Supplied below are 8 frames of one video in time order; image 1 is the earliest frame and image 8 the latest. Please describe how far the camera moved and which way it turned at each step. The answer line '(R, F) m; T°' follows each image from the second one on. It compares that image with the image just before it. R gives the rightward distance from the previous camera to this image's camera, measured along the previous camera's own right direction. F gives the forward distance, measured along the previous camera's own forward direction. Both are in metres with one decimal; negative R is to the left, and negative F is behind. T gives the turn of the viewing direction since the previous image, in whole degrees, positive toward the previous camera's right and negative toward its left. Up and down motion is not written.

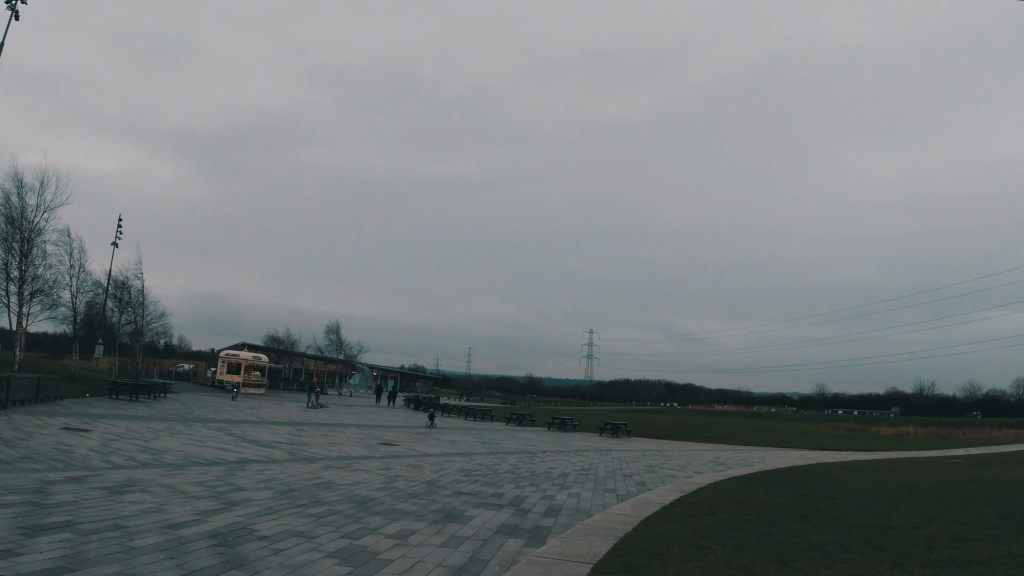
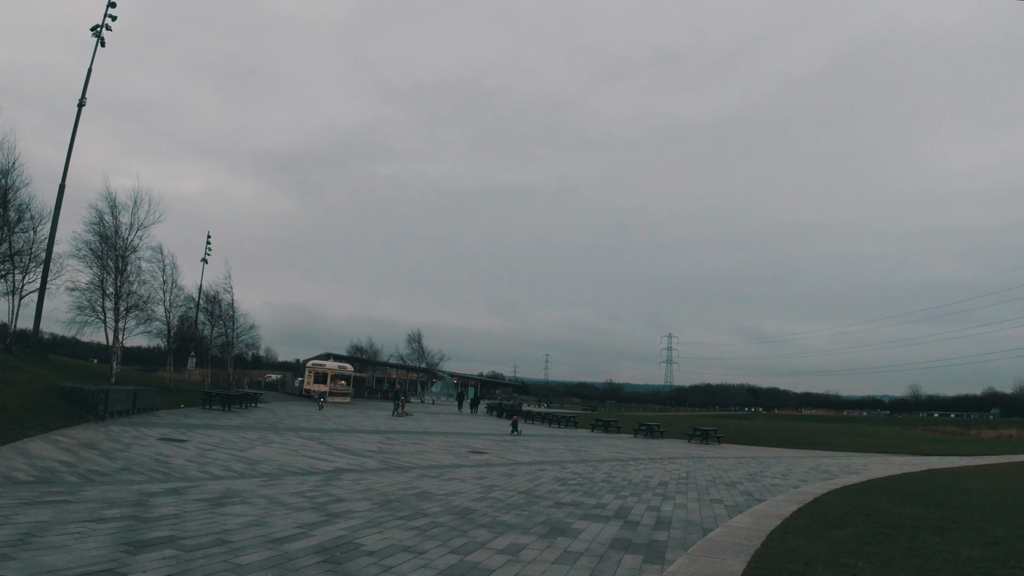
(-0.6, +0.8) m; -7°
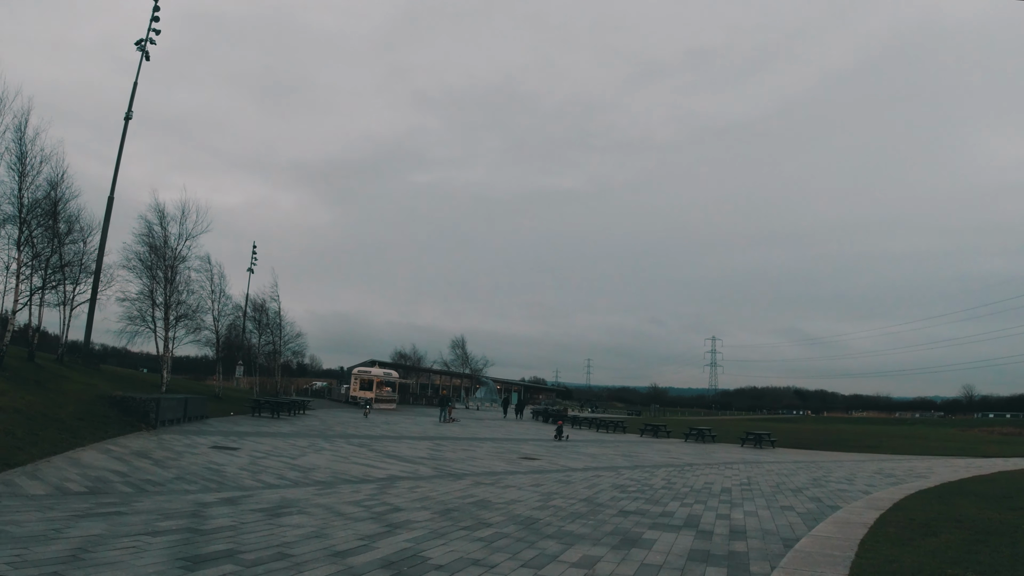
(-0.4, +0.6) m; -3°
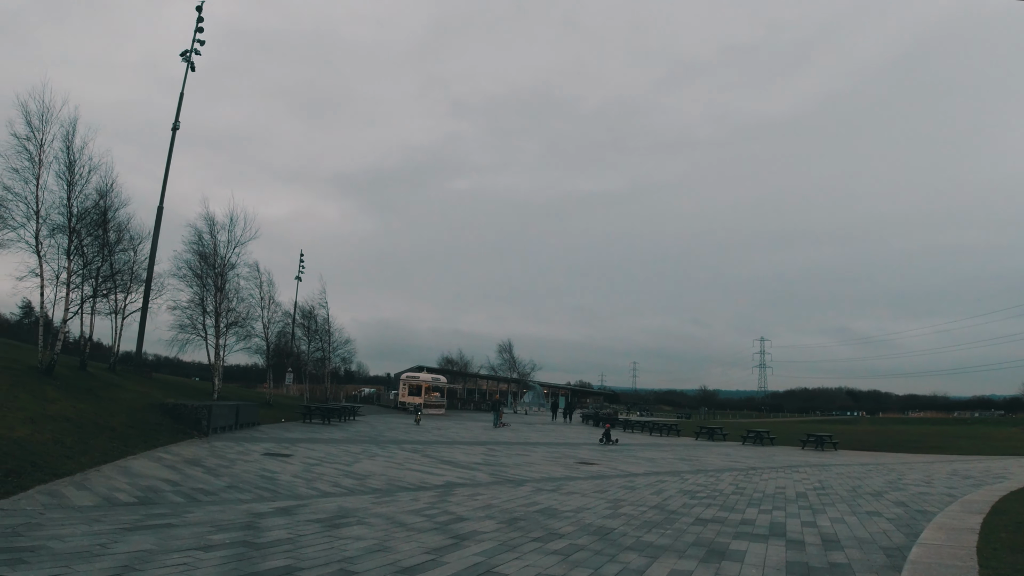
(-0.4, +0.8) m; -4°
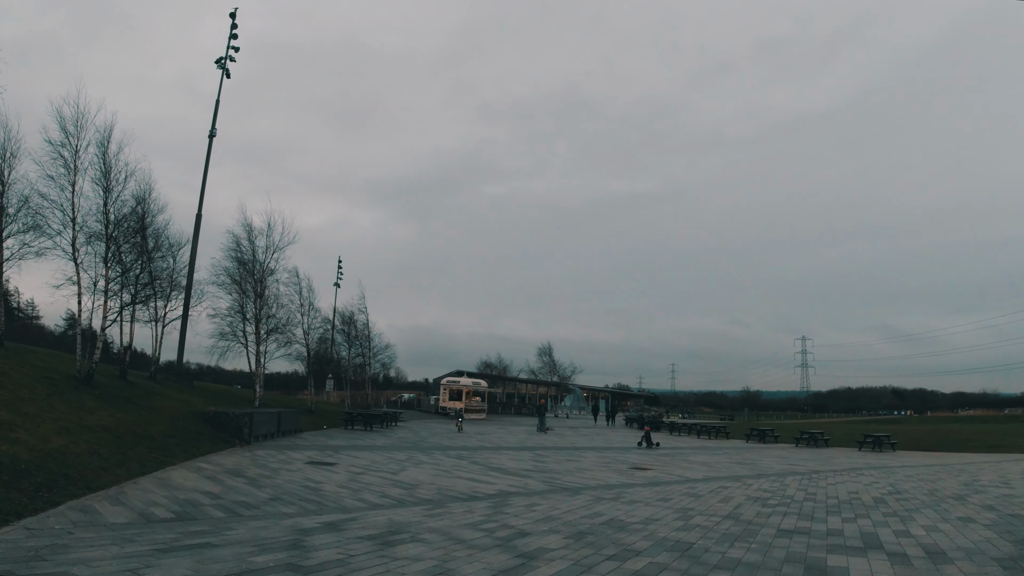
(-0.4, +0.9) m; -3°
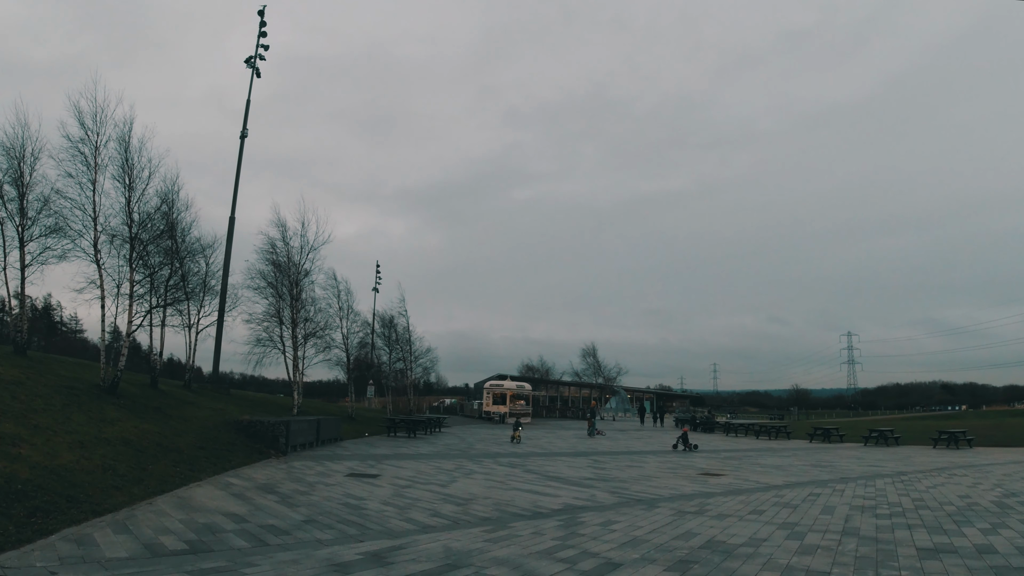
(-0.5, +1.6) m; -3°
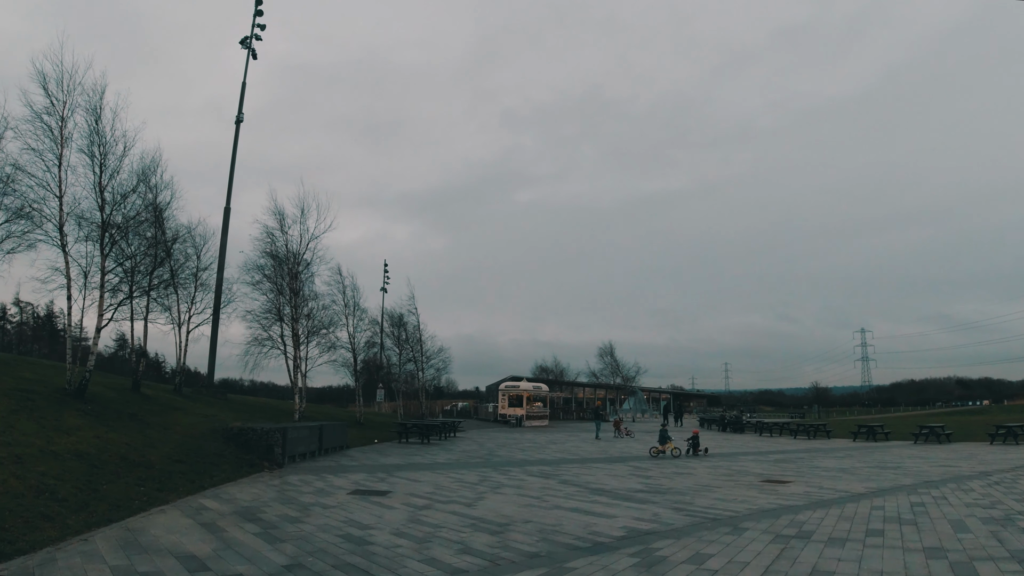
(-0.5, +2.3) m; -1°
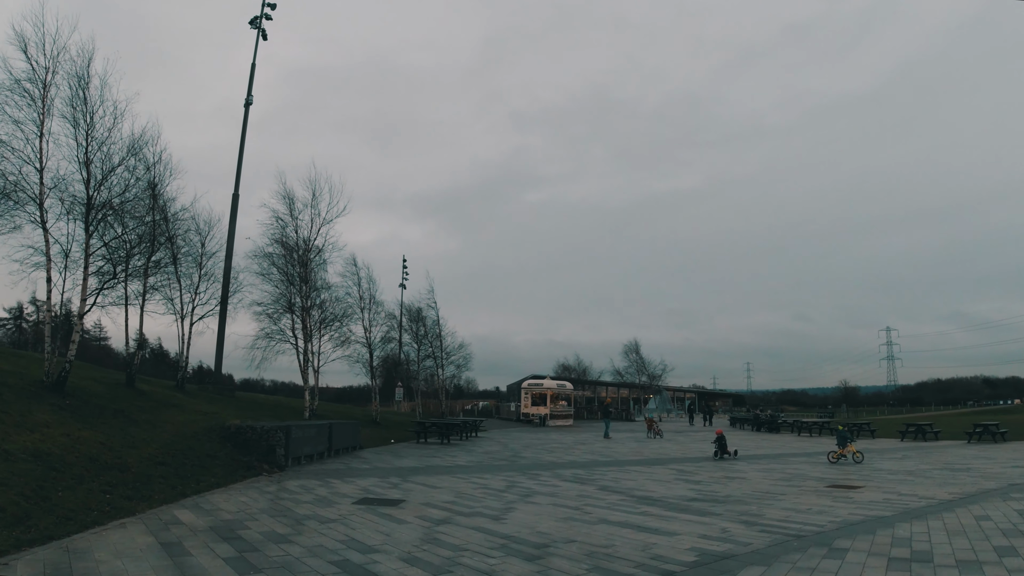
(-0.2, +1.7) m; -2°
